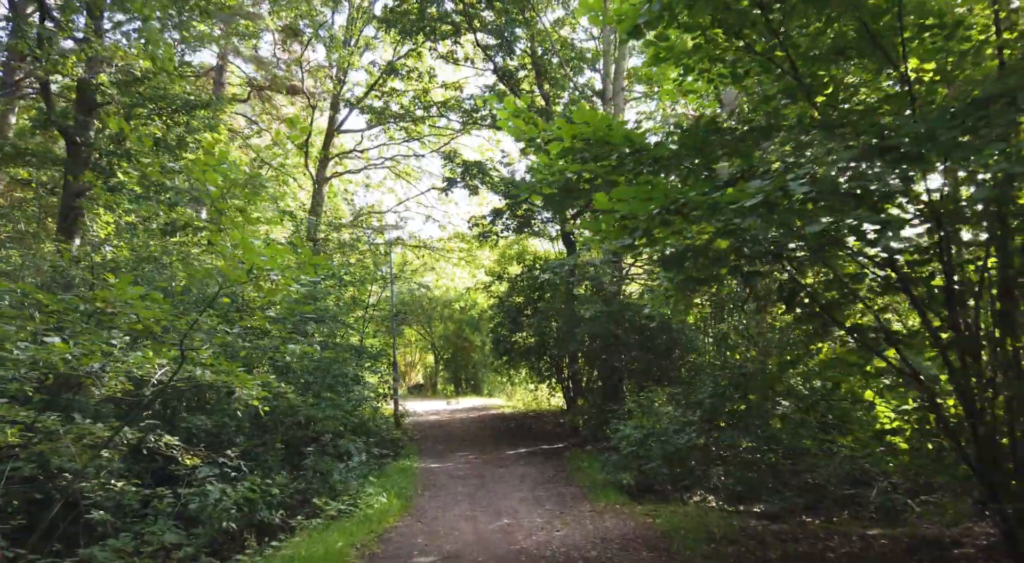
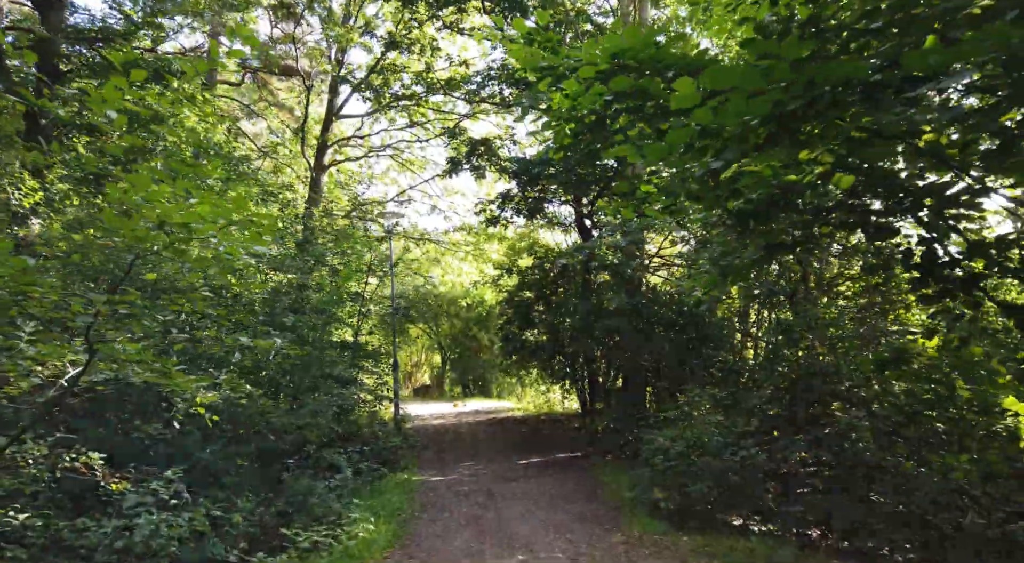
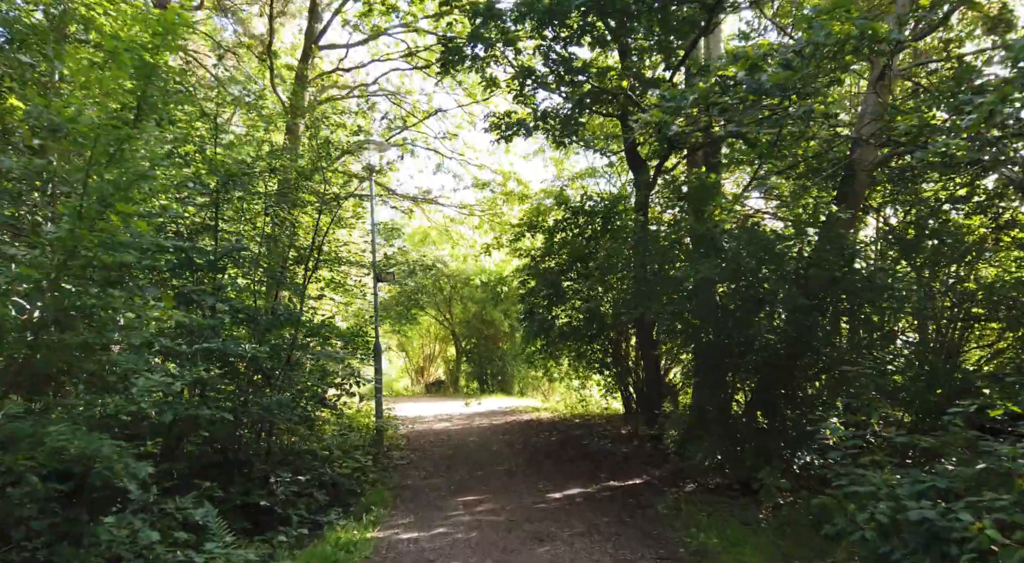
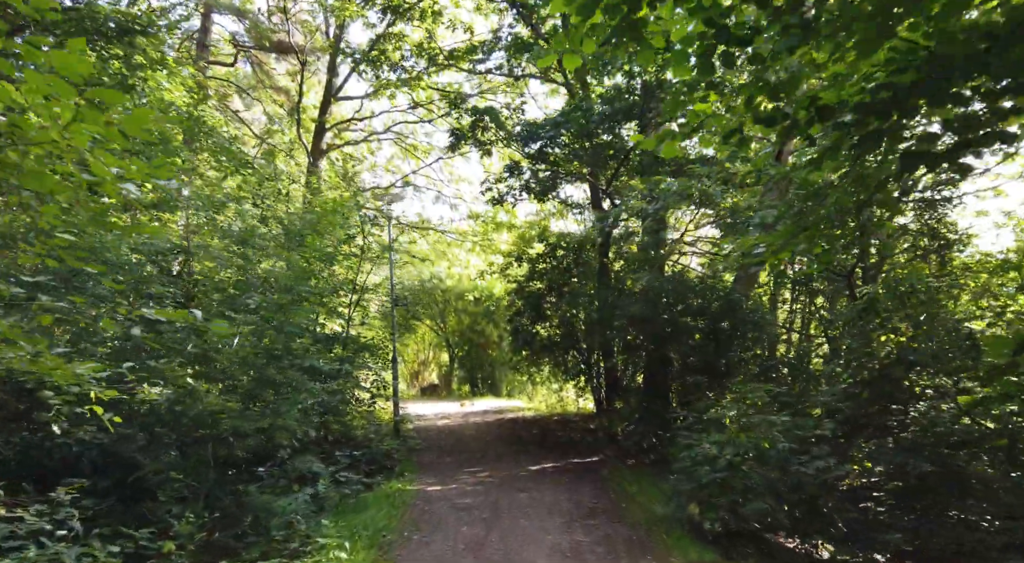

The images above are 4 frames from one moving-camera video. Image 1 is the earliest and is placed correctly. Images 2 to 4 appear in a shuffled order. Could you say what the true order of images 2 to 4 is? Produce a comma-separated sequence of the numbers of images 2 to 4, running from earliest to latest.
2, 4, 3
